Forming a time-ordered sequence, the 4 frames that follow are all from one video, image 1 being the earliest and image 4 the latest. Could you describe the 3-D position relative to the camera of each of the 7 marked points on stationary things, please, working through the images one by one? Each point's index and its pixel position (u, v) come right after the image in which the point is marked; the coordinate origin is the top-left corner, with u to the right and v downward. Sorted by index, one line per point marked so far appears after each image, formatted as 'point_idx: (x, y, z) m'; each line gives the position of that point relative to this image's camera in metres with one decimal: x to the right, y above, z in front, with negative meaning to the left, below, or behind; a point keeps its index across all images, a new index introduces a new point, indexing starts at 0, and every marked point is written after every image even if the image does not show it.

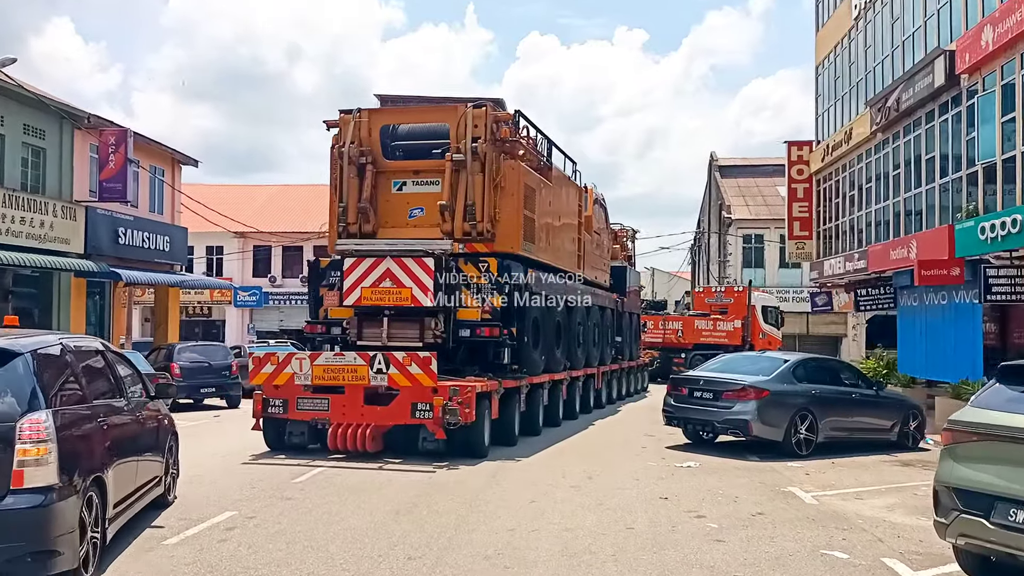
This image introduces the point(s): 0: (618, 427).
0: (+1.9, -2.4, +15.4) m
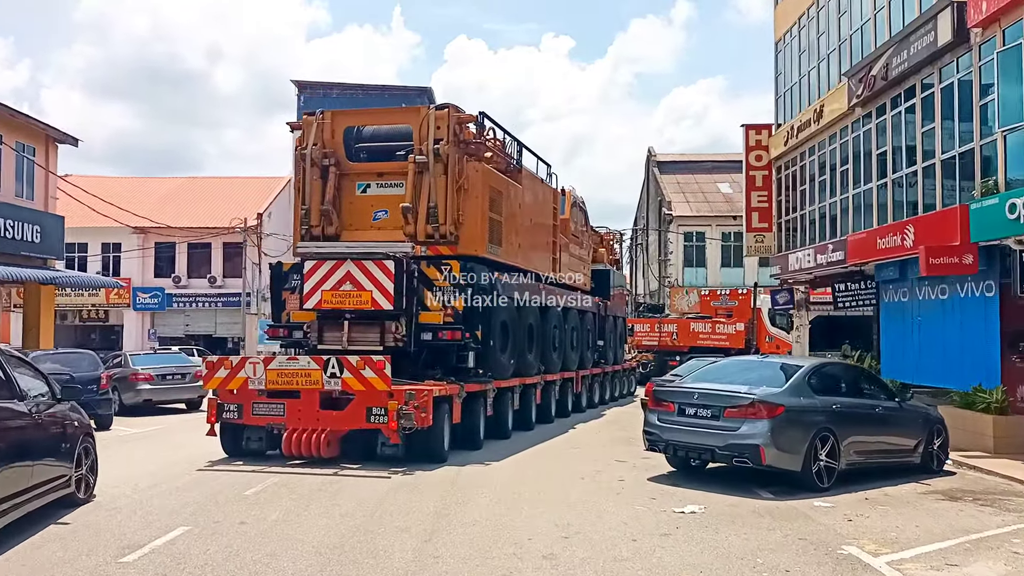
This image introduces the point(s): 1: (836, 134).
0: (+0.9, -2.3, +12.6) m
1: (+7.1, +3.4, +19.4) m
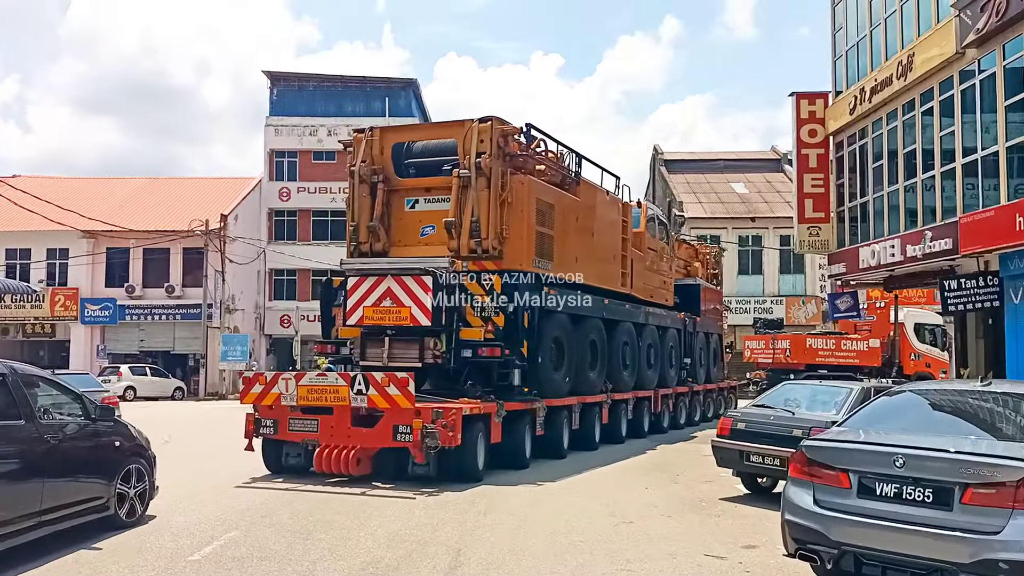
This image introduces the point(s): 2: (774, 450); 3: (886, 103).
0: (+1.1, -2.1, +8.3) m
1: (+7.2, +3.4, +15.2) m
2: (+2.6, -1.6, +9.0) m
3: (+7.0, +3.5, +16.8) m
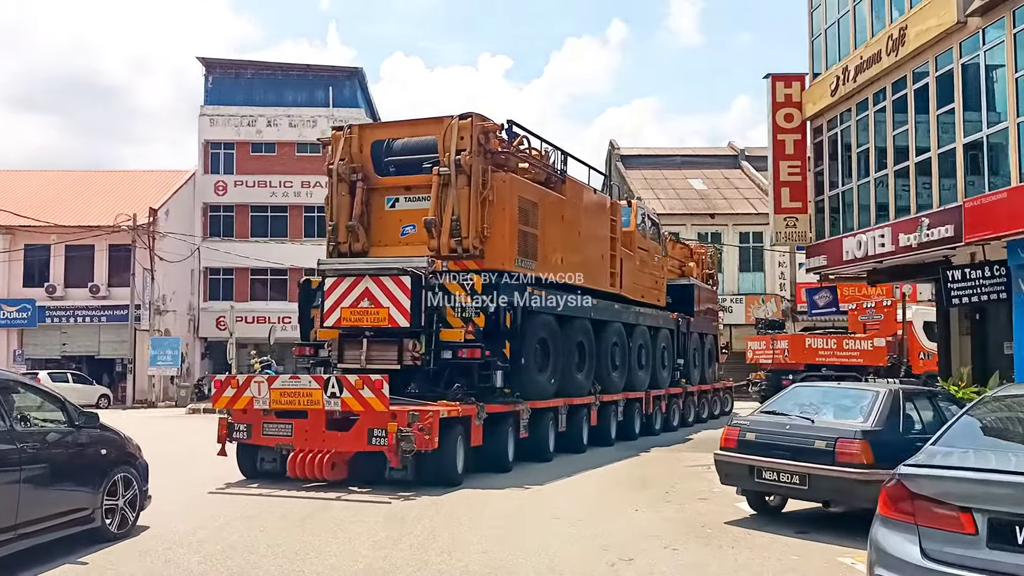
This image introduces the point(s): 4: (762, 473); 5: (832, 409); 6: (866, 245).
0: (+0.8, -2.0, +6.7) m
1: (+6.5, +3.5, +14.0) m
2: (+2.3, -1.5, +7.5) m
3: (+6.2, +3.6, +15.6) m
4: (+2.2, -1.6, +7.7) m
5: (+2.8, -1.1, +8.0) m
6: (+6.1, +0.7, +15.4) m
